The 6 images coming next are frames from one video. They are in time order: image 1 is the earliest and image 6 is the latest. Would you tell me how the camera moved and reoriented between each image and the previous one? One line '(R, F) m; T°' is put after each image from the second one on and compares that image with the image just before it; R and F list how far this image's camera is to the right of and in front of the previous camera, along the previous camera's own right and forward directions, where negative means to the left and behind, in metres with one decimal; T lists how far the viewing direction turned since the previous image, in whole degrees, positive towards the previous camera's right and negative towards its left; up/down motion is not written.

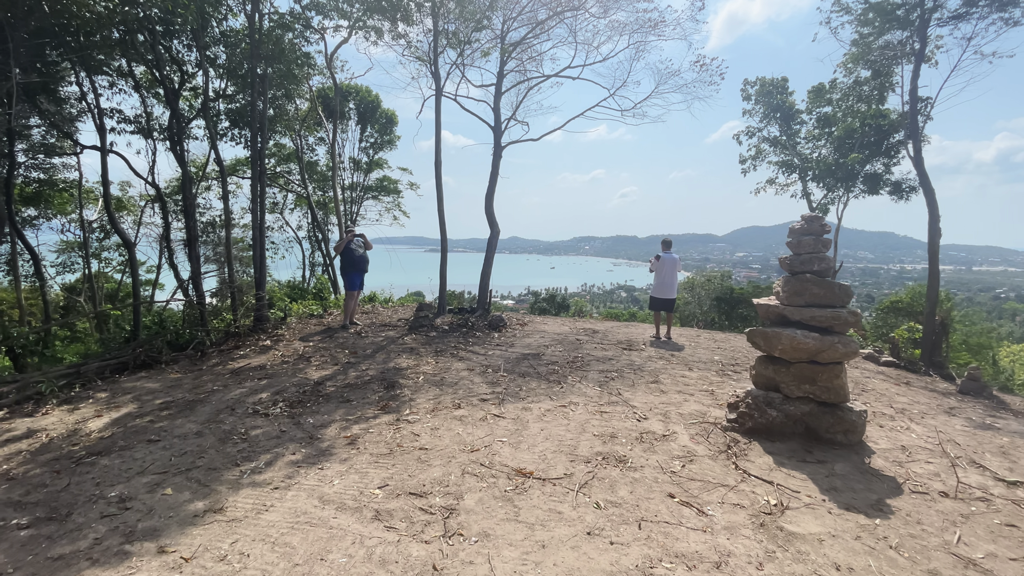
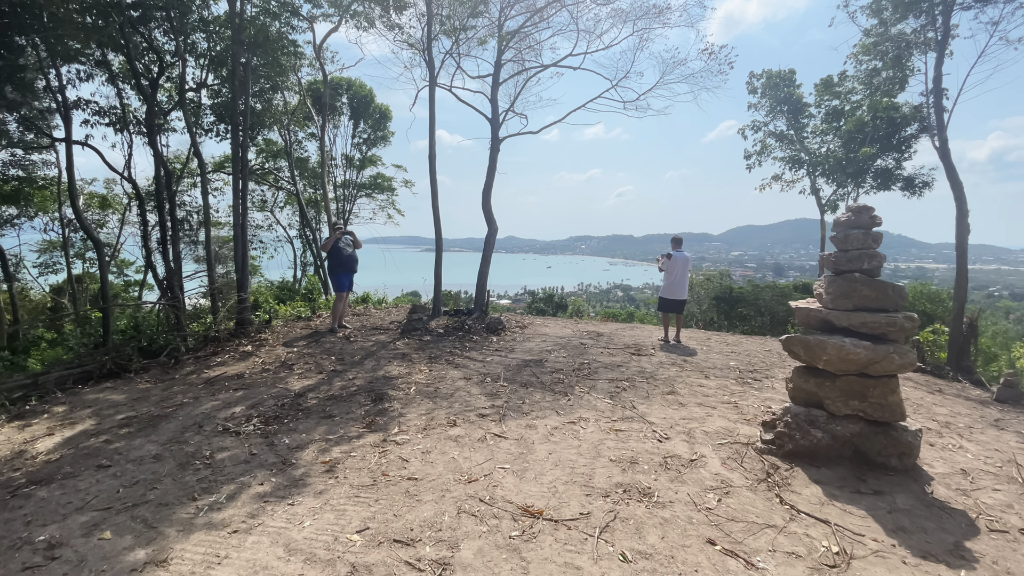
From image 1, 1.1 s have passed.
(0.0, +0.5) m; 0°
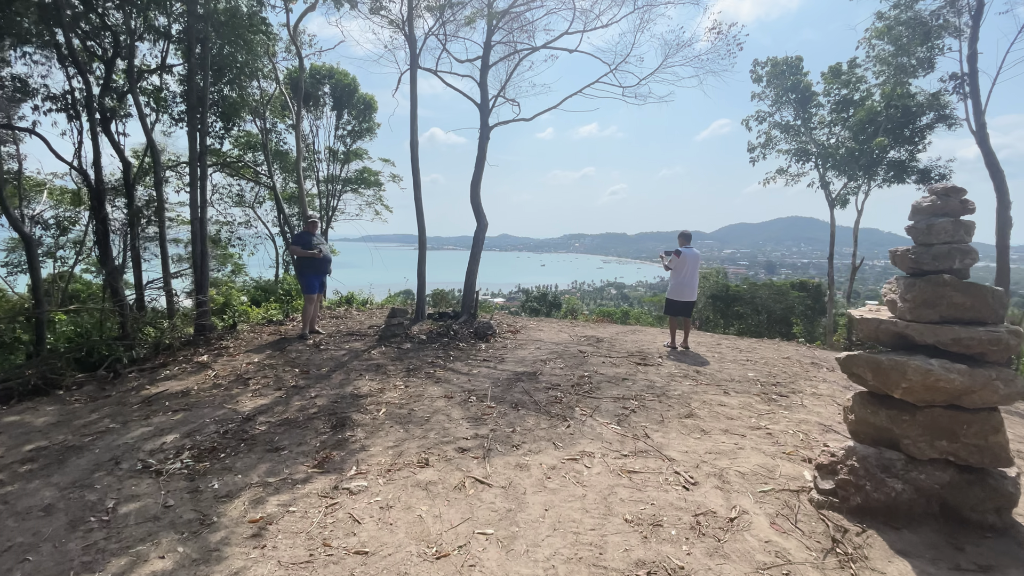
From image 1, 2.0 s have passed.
(+0.1, +0.8) m; +1°
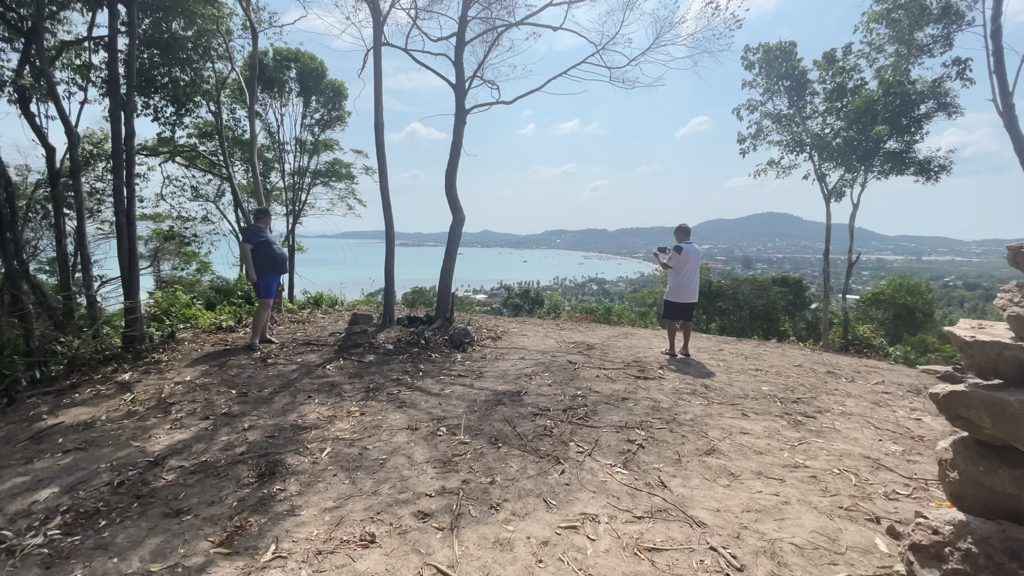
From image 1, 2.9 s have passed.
(0.0, +0.8) m; +2°
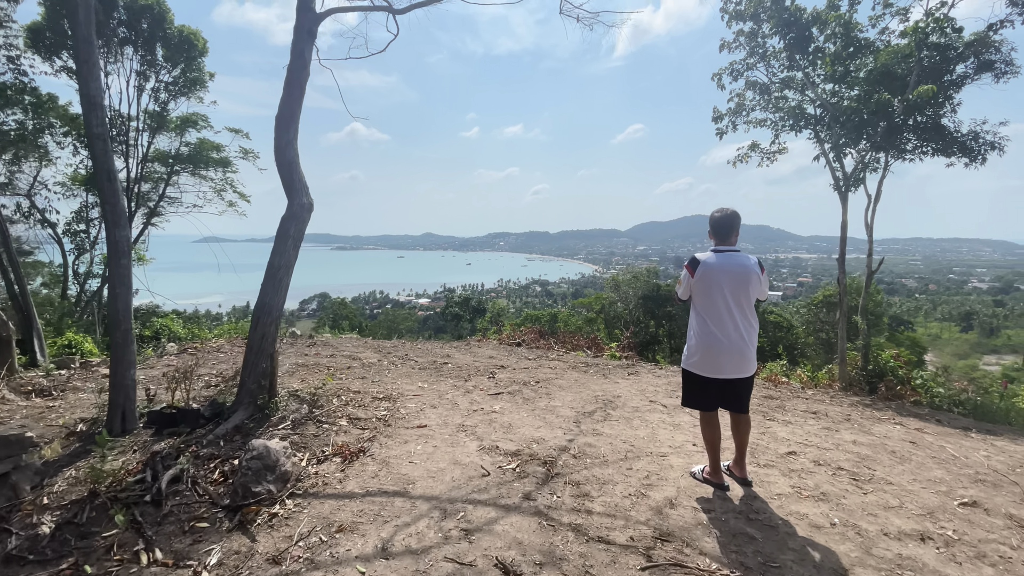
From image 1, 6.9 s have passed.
(+0.5, +3.3) m; +7°
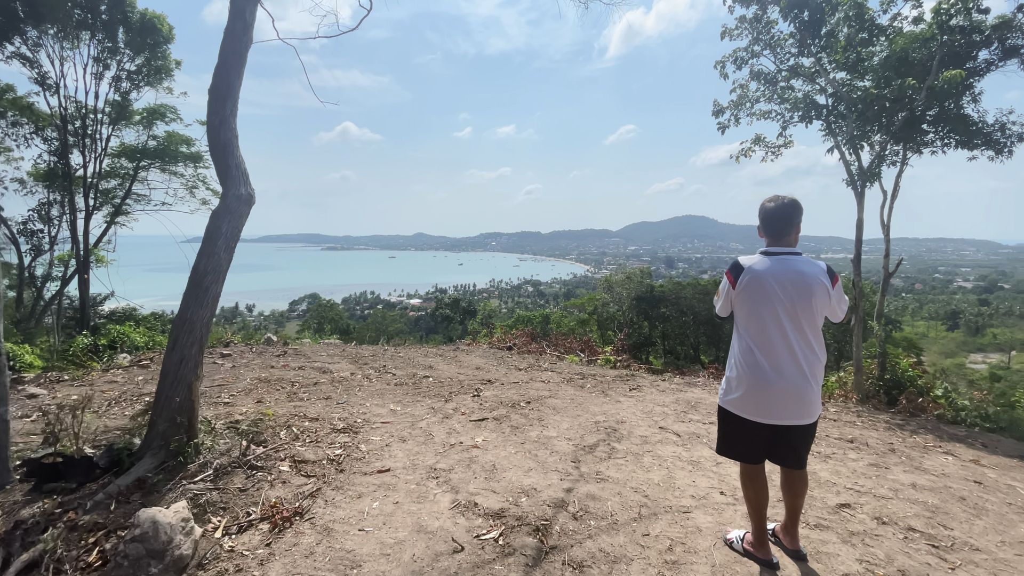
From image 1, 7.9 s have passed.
(+0.1, +0.7) m; +1°
